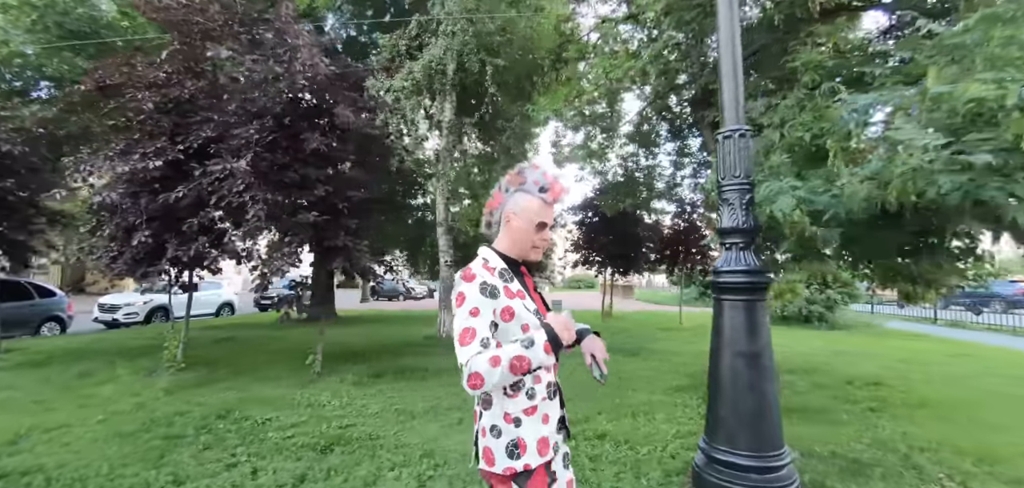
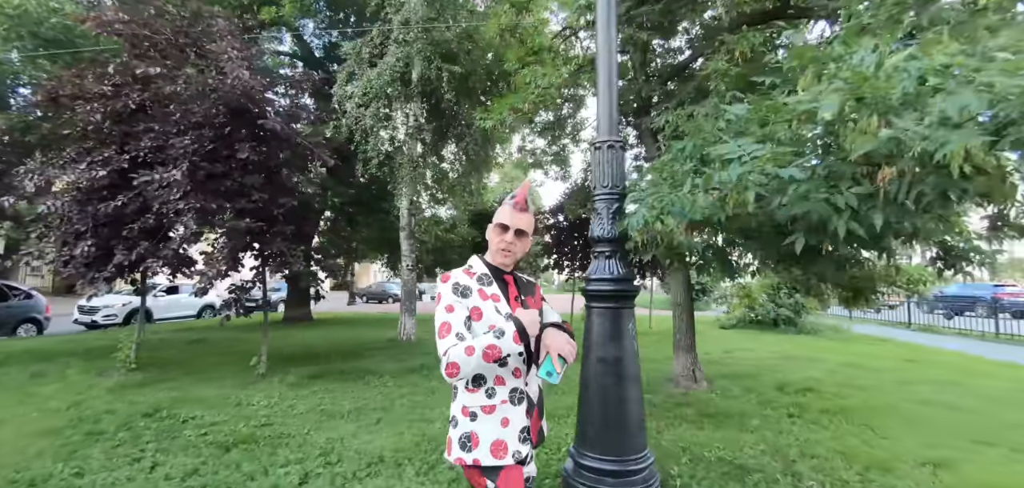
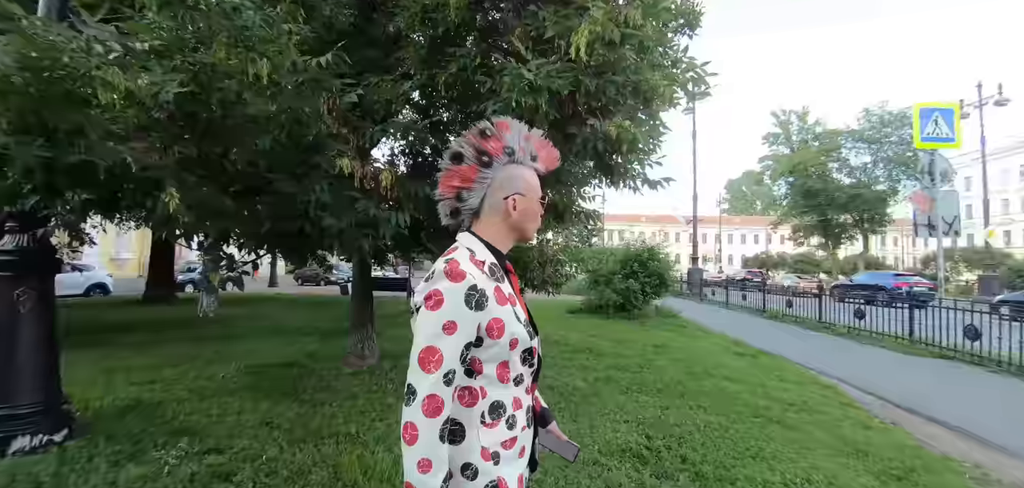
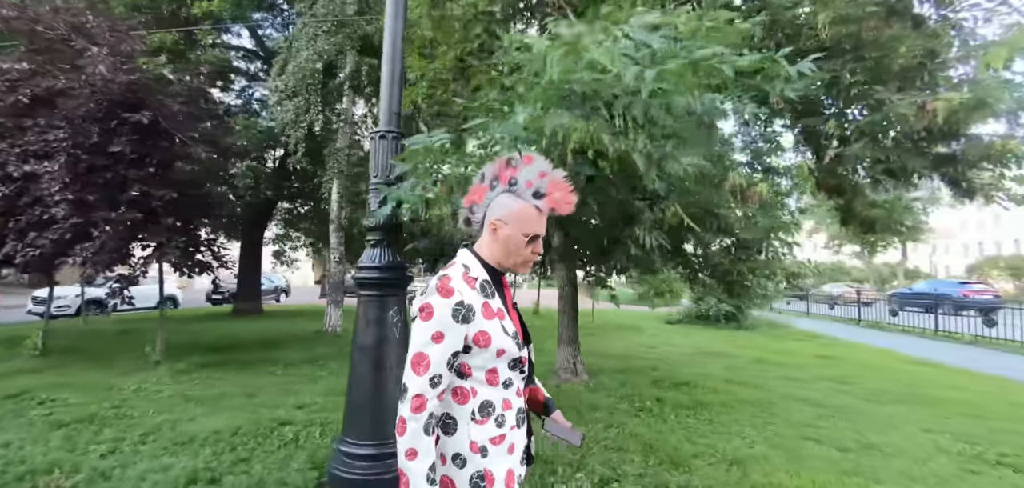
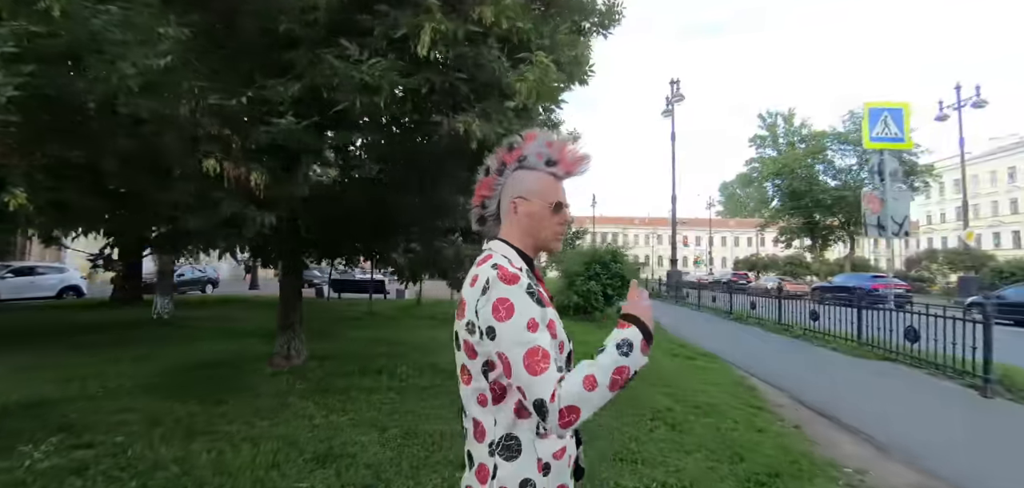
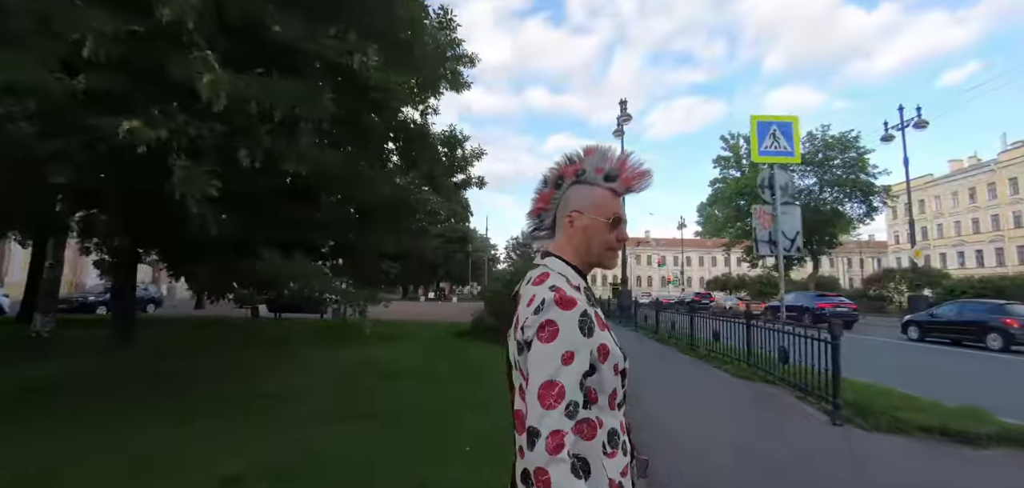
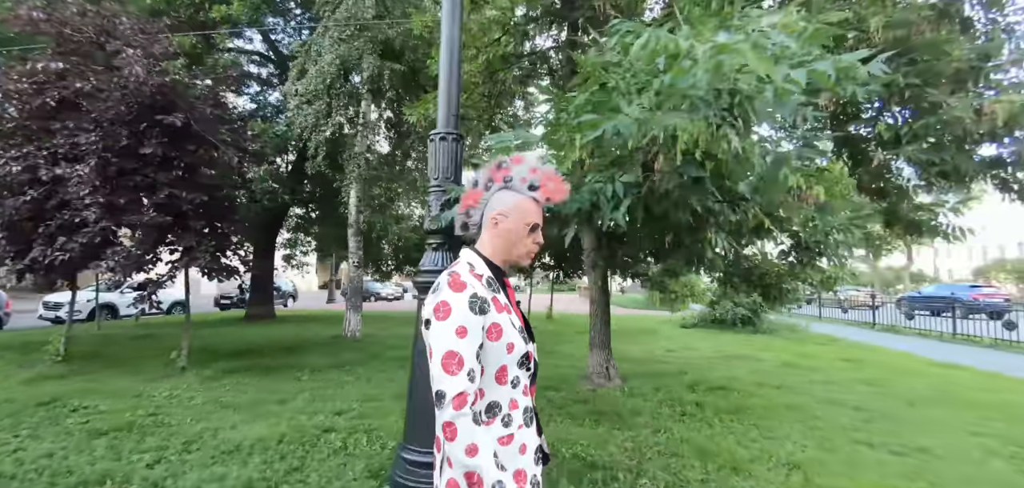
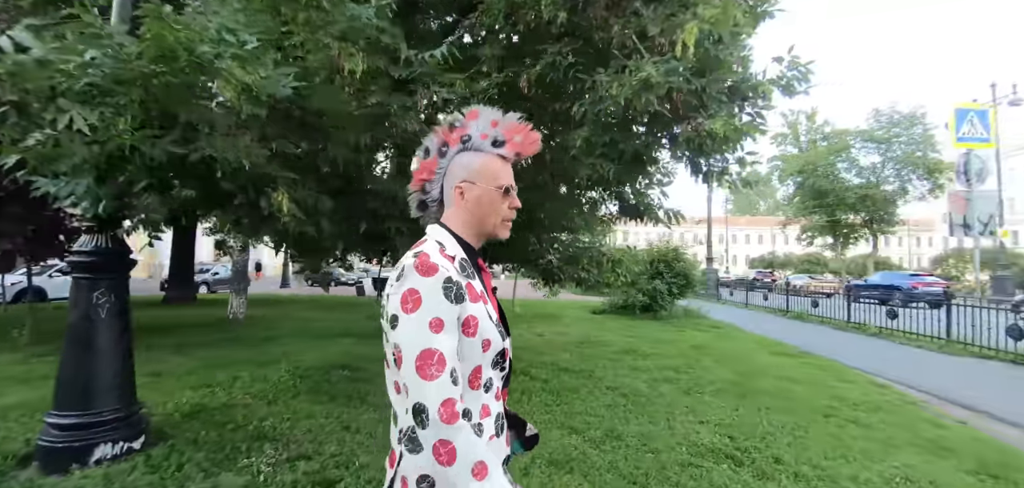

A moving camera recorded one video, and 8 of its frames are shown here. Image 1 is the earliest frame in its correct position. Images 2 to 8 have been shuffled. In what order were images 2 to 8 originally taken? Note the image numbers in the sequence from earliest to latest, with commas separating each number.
2, 7, 4, 8, 3, 5, 6
